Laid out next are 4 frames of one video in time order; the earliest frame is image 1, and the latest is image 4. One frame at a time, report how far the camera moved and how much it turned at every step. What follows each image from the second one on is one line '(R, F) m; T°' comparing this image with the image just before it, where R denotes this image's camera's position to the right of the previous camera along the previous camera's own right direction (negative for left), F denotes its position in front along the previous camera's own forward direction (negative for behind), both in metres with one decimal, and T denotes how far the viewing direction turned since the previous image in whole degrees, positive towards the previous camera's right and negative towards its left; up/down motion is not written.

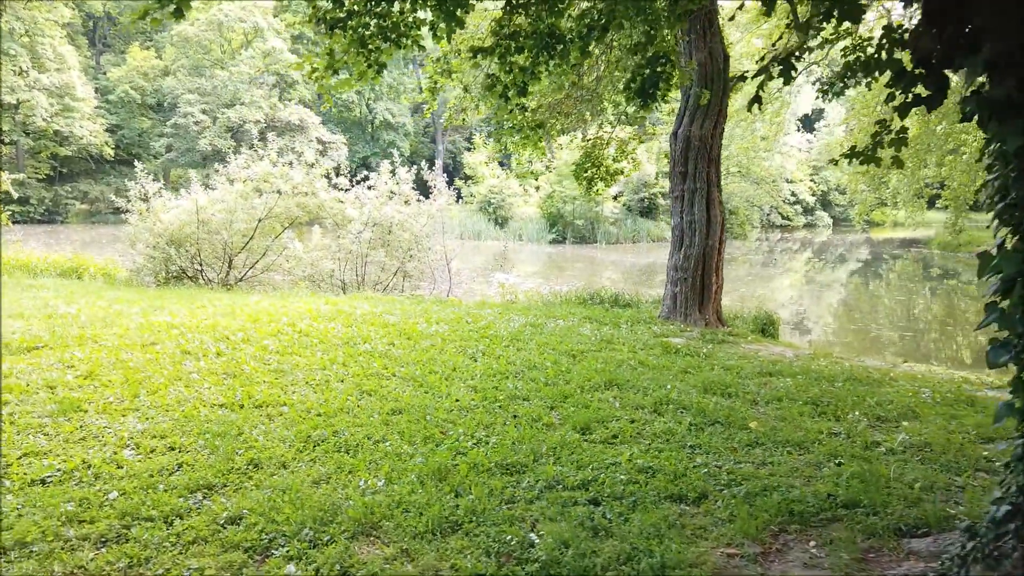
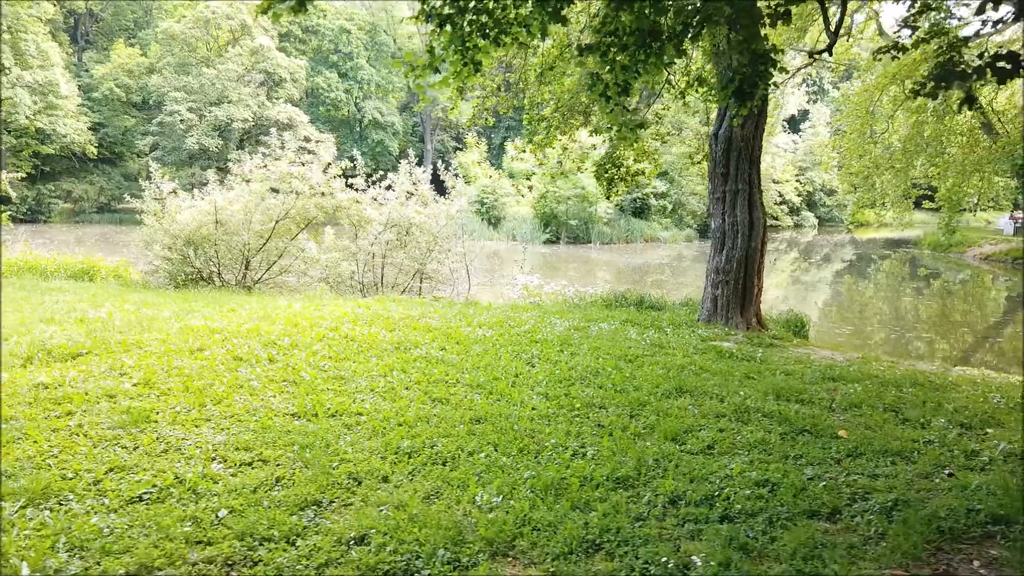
(-0.9, +0.1) m; +1°
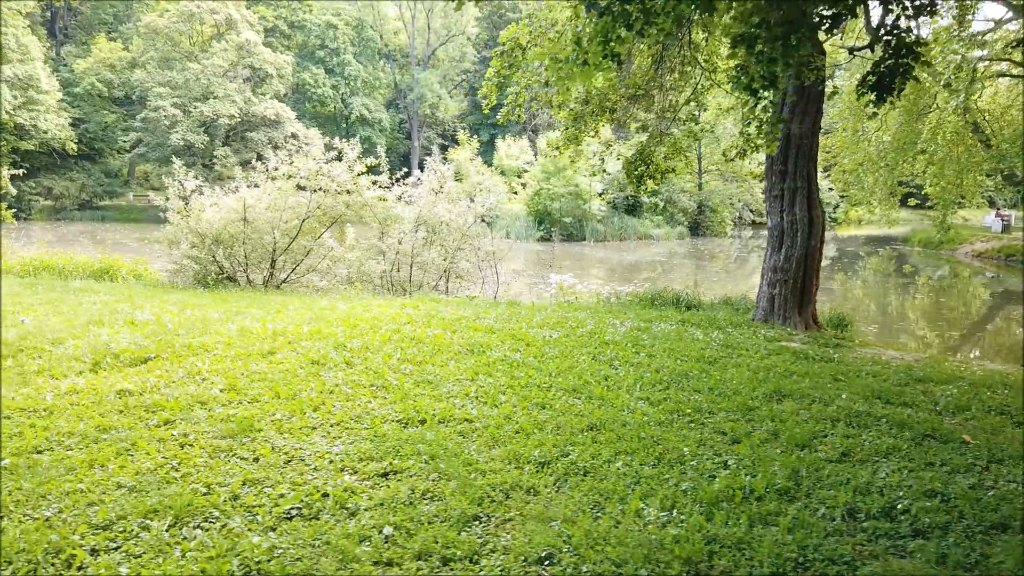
(-1.1, +0.2) m; +1°
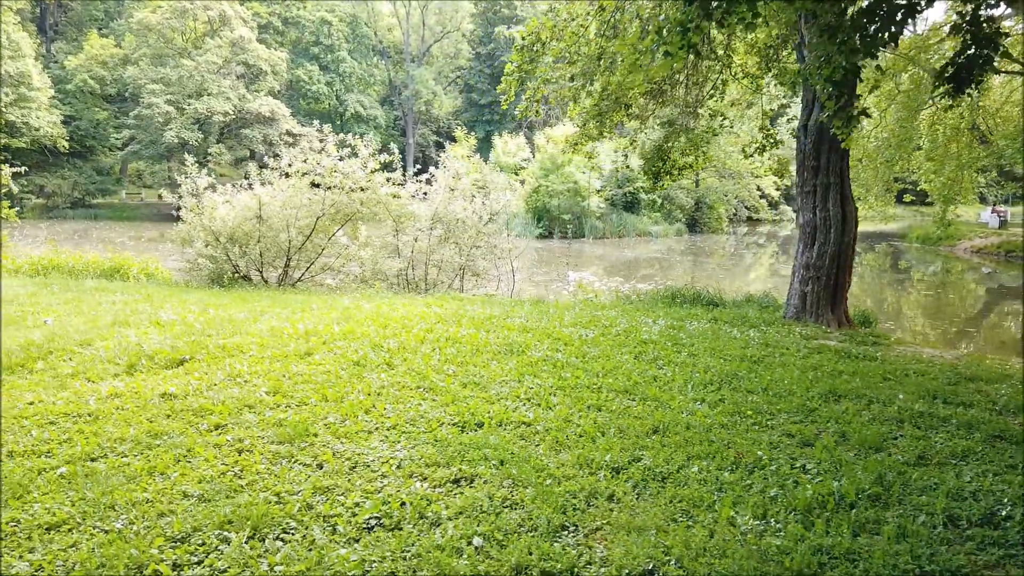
(-0.6, +0.2) m; 0°
